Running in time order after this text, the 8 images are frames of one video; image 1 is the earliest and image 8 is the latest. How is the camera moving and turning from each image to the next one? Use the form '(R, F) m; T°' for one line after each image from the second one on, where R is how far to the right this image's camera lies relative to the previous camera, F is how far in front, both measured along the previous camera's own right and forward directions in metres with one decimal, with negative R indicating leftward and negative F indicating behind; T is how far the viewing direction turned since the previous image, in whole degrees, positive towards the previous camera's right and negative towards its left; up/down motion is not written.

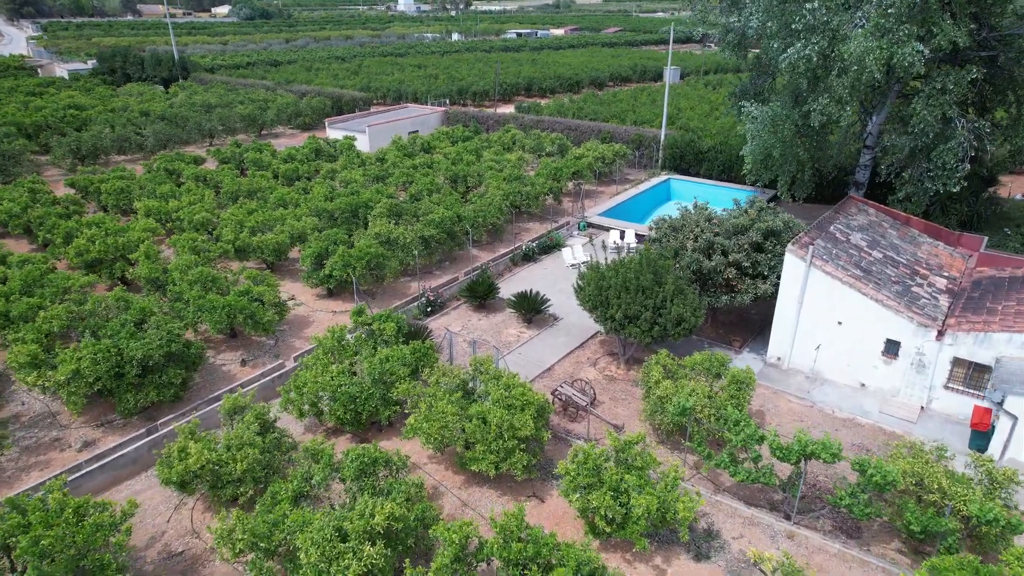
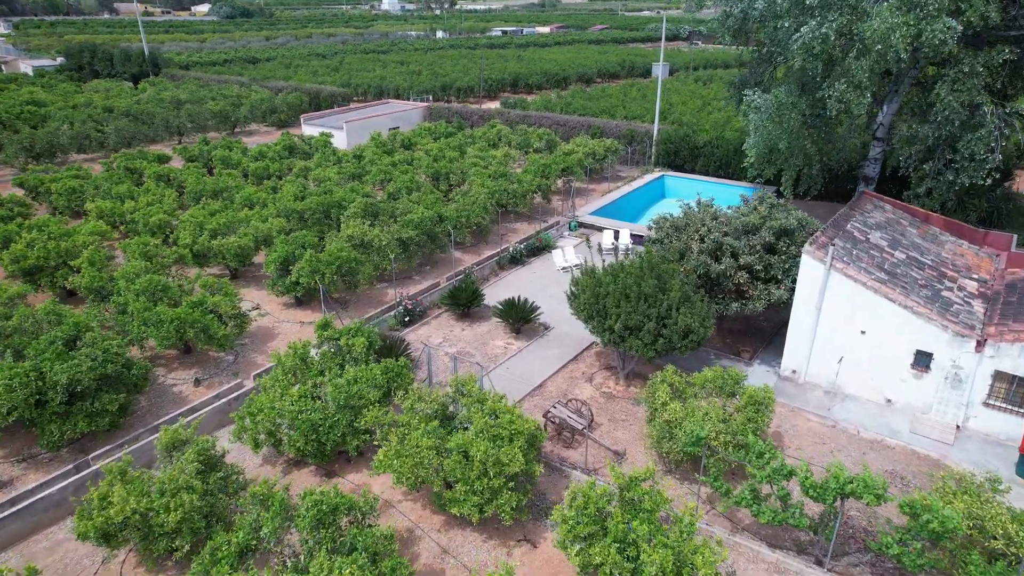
(0.0, +1.6) m; +1°
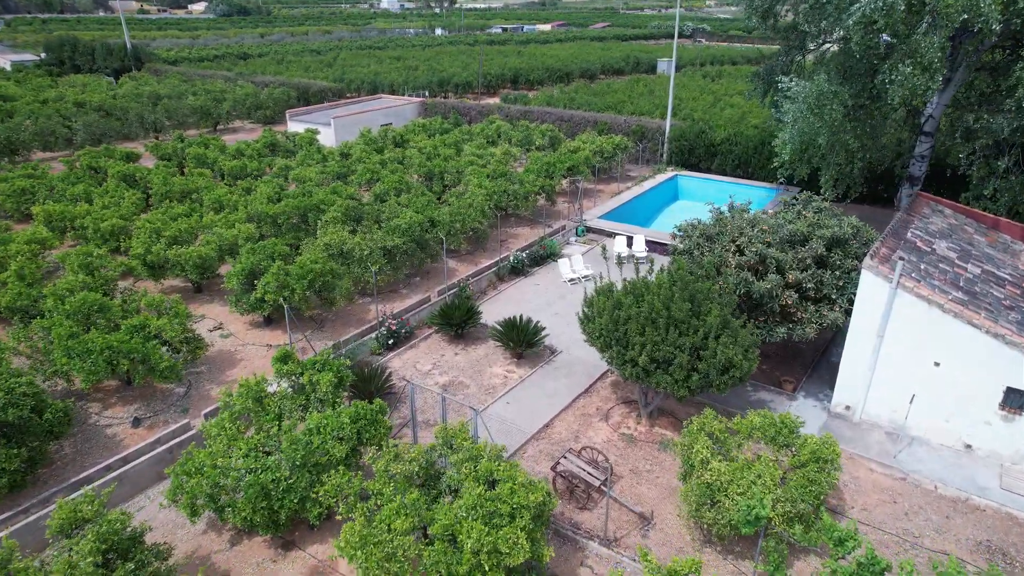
(0.0, +2.3) m; 0°
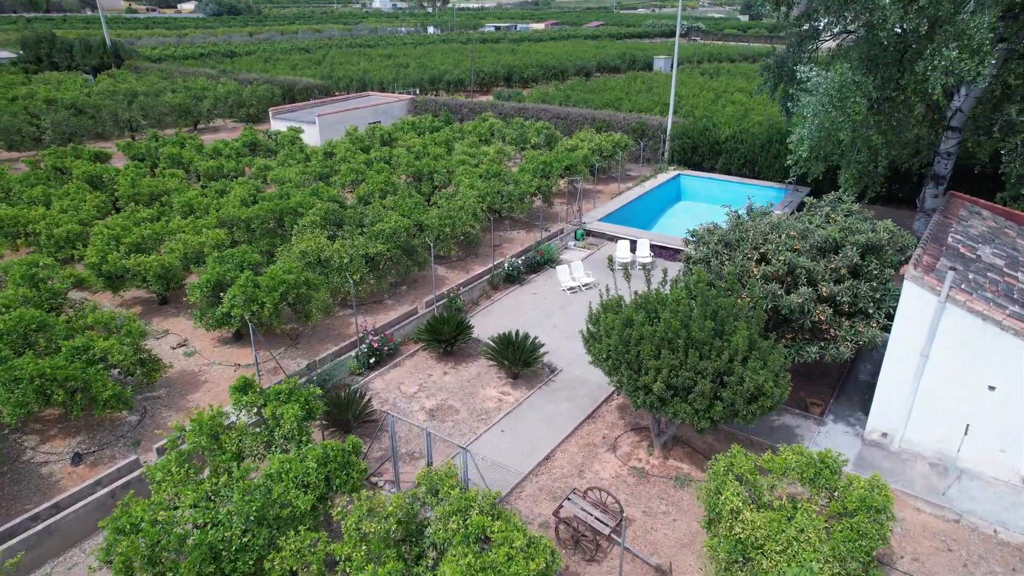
(0.0, +1.4) m; +1°
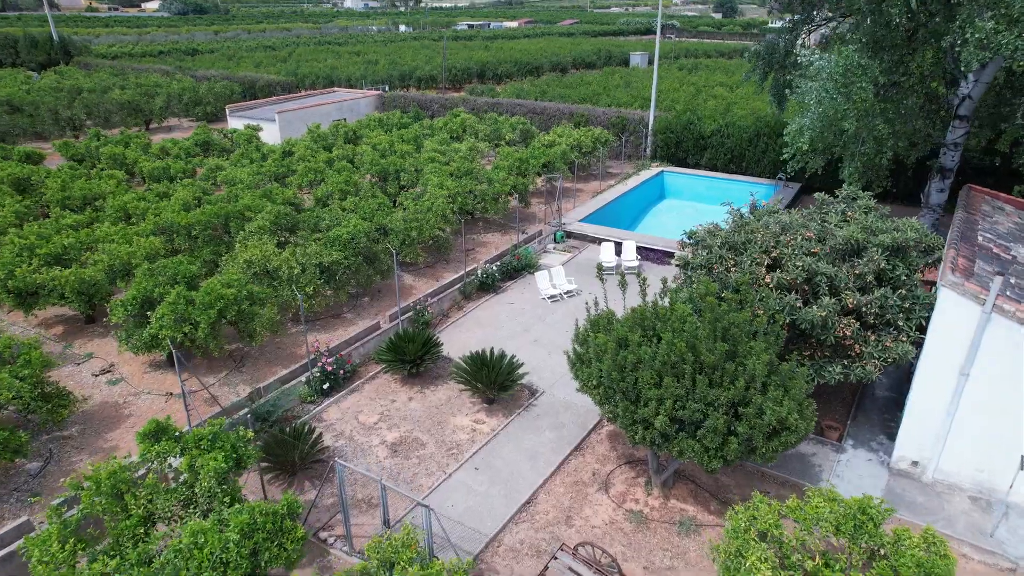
(+0.1, +1.6) m; +2°
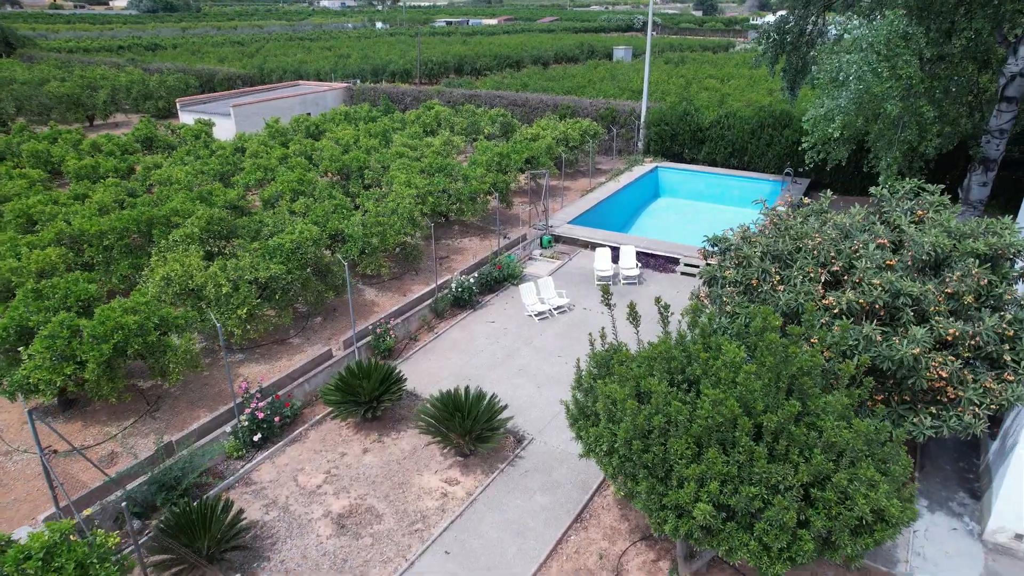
(0.0, +2.3) m; +2°
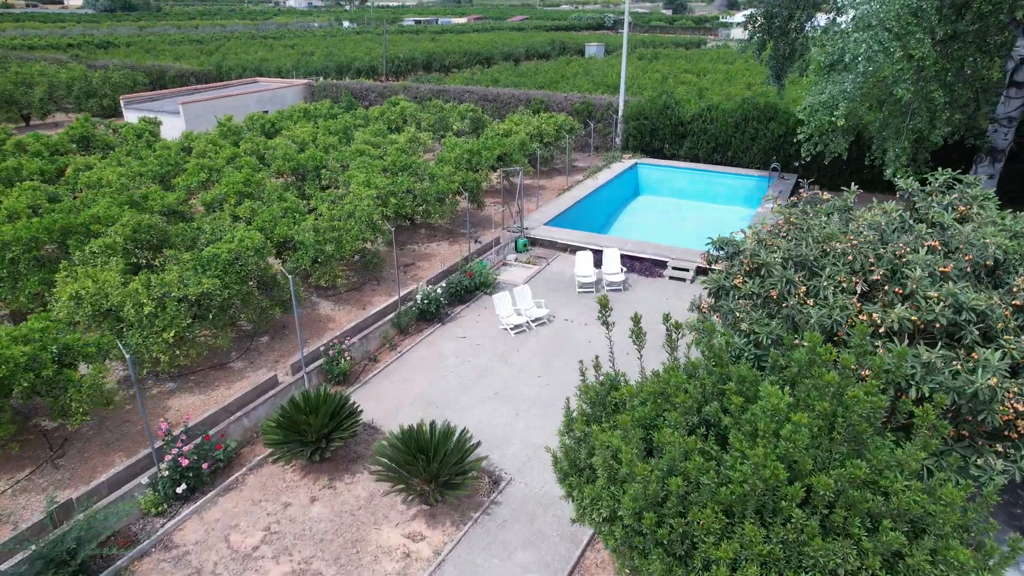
(0.0, +1.4) m; +2°
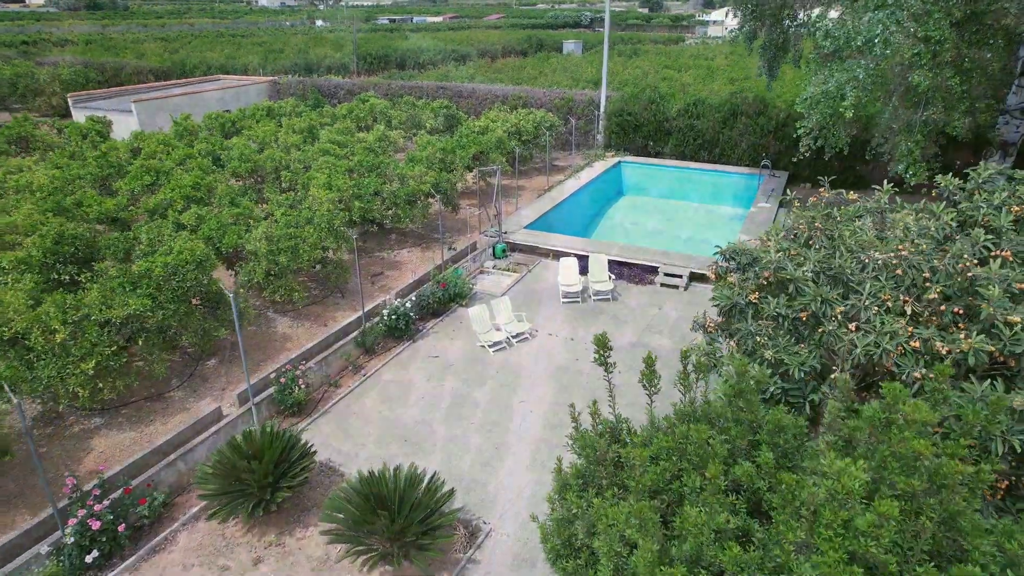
(0.0, +1.1) m; +2°
